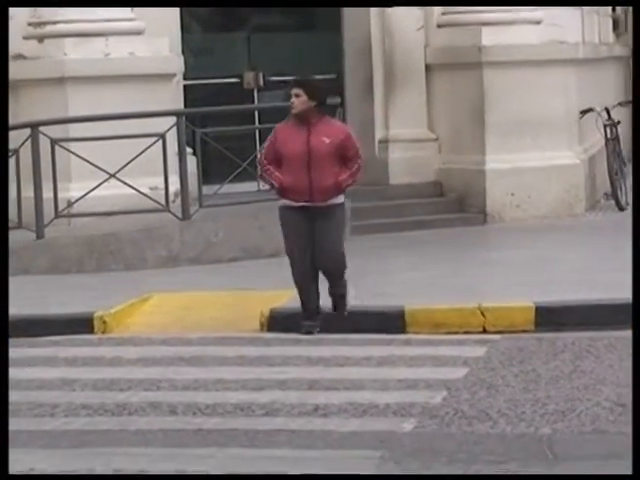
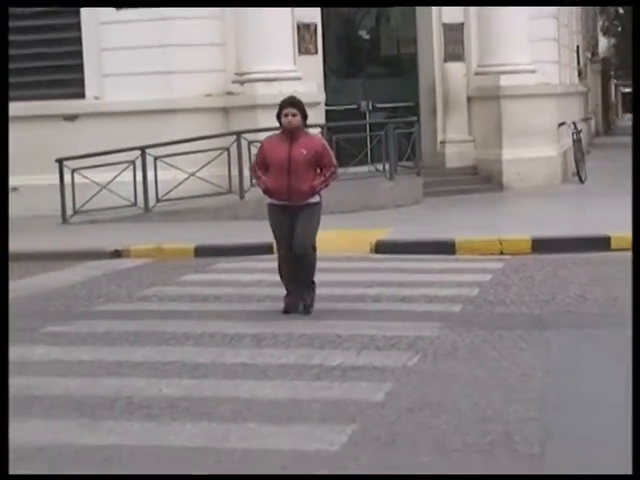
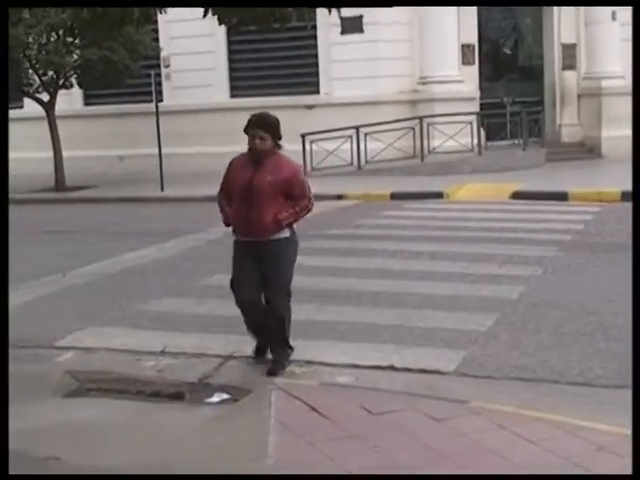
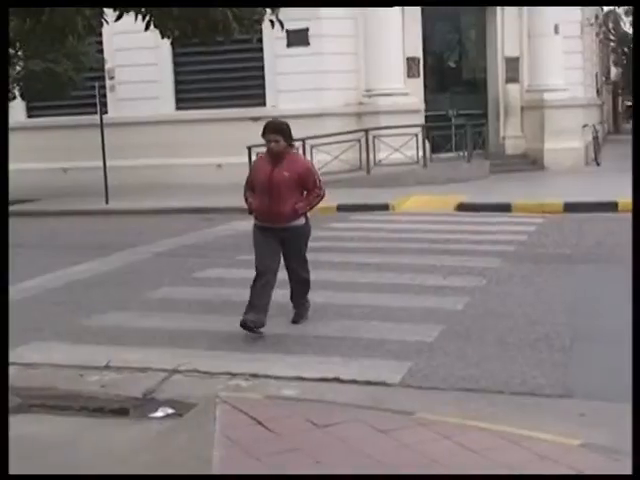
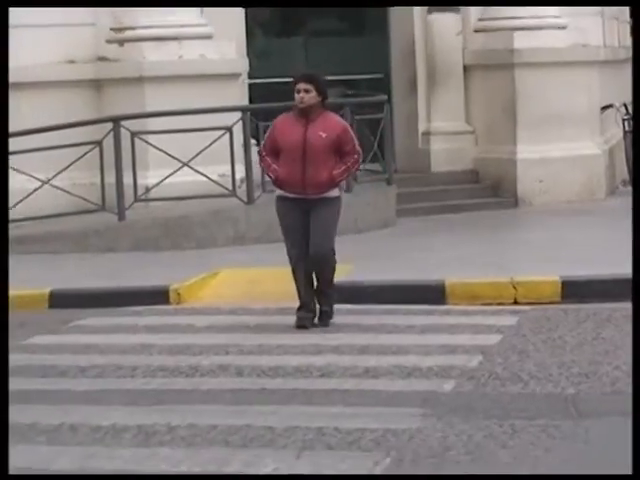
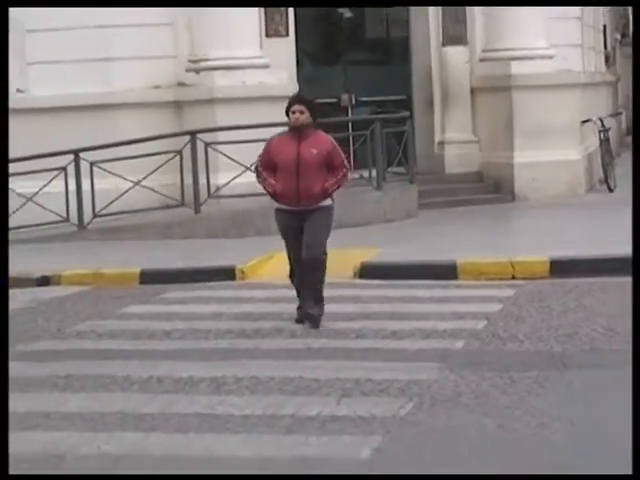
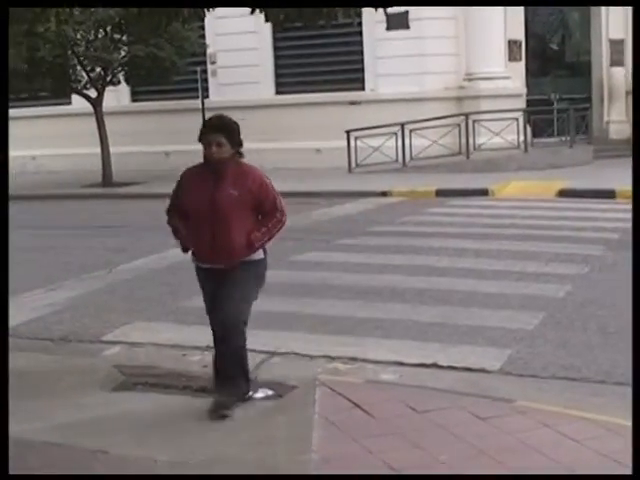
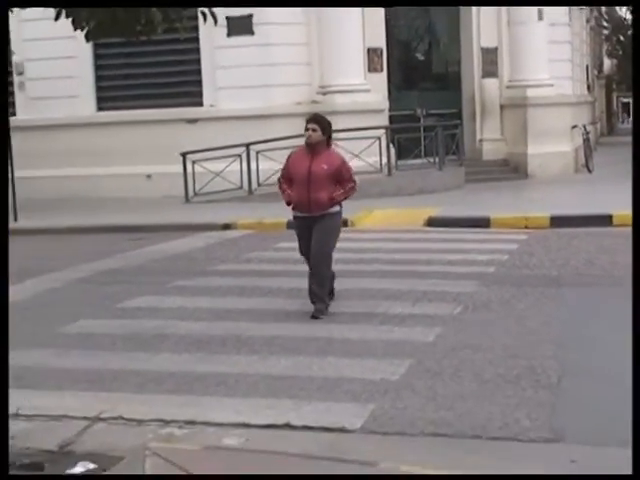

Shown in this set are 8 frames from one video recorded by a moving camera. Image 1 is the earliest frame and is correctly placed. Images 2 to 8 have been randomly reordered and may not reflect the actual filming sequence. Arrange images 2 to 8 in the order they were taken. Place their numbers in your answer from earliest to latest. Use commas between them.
5, 6, 2, 8, 4, 3, 7
